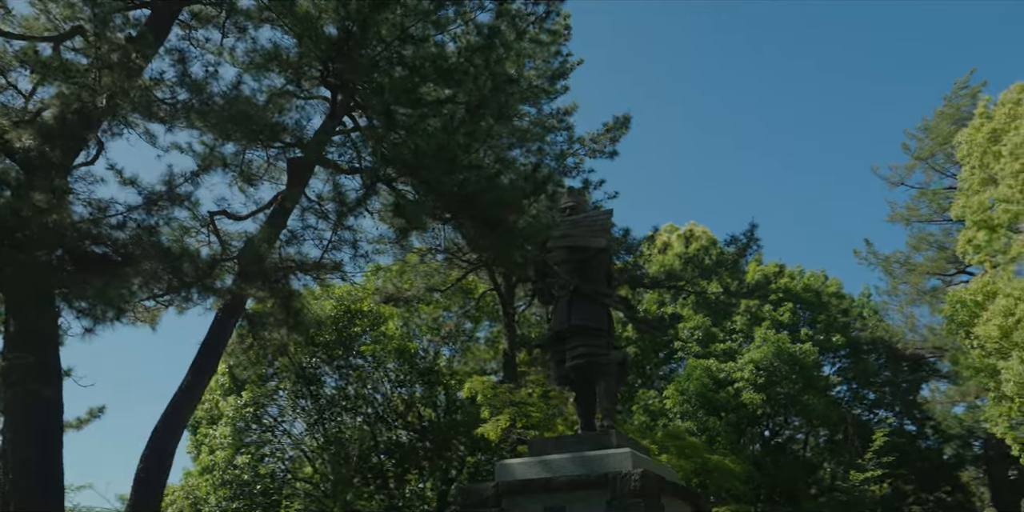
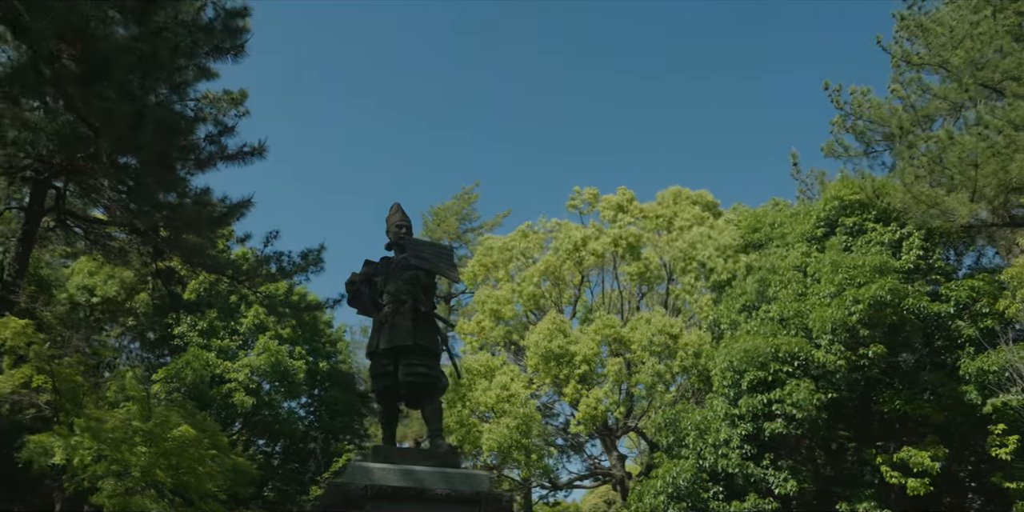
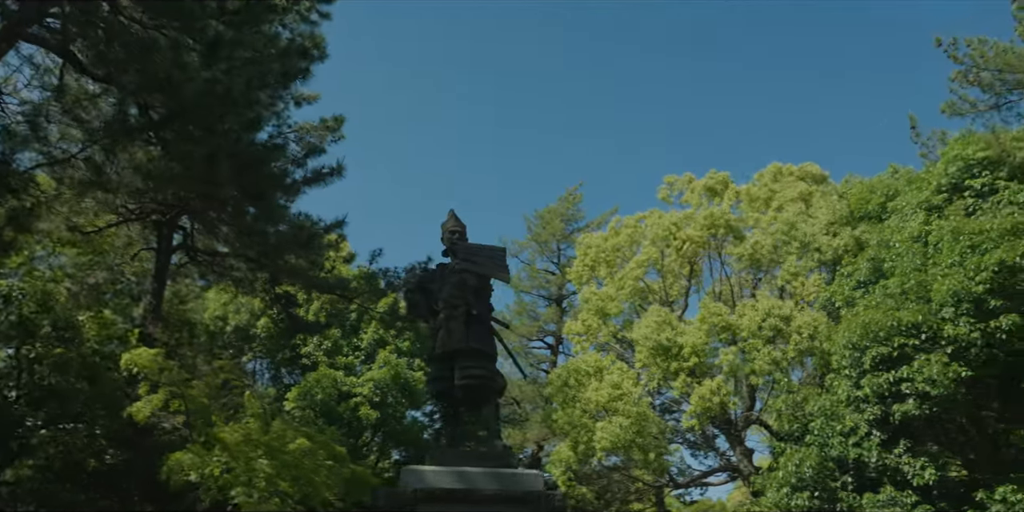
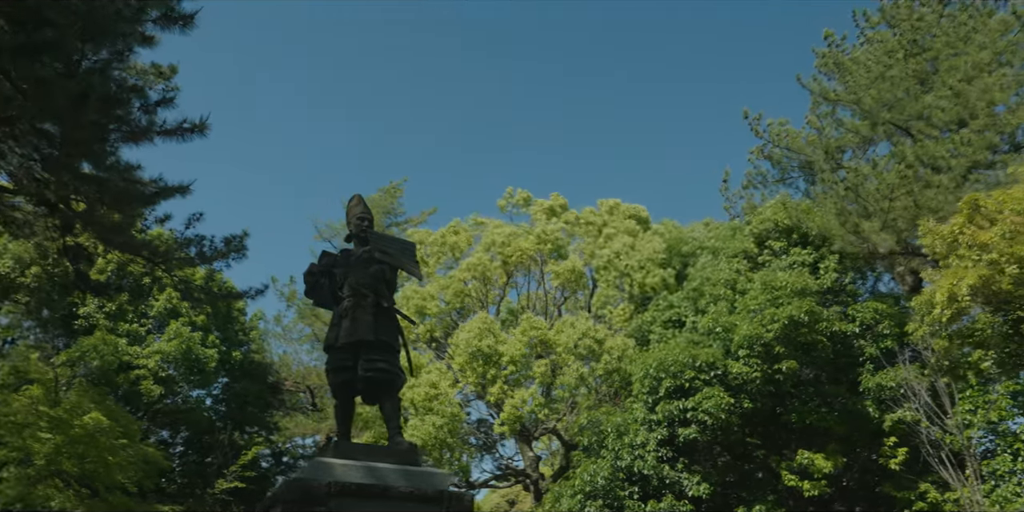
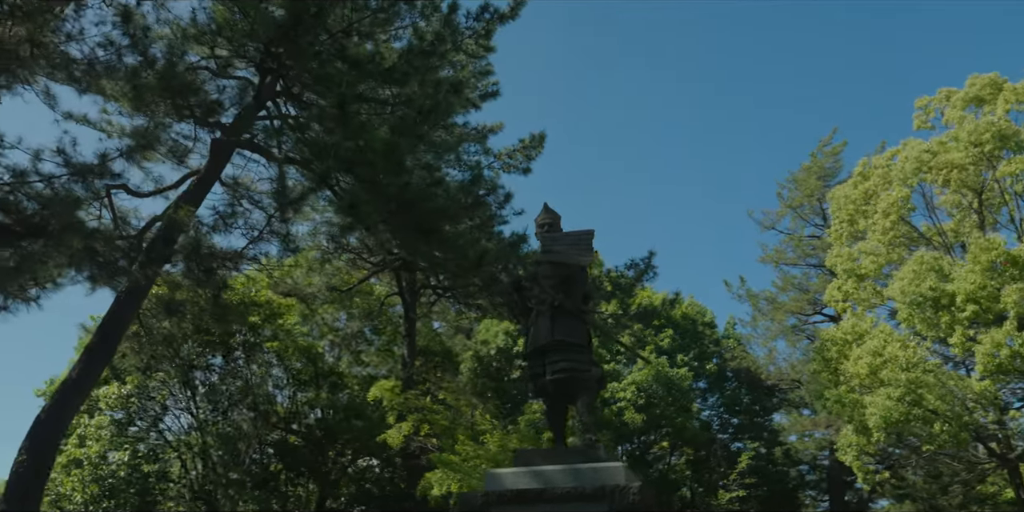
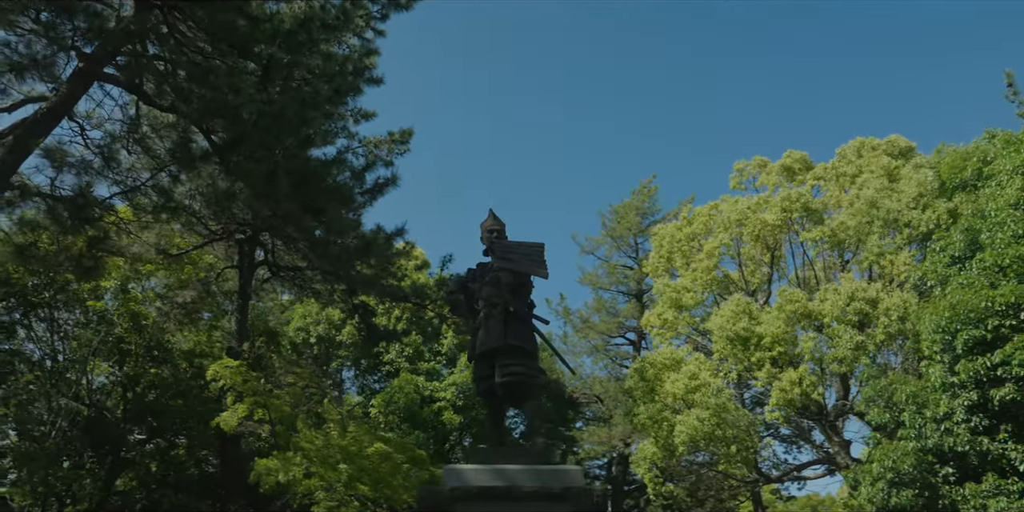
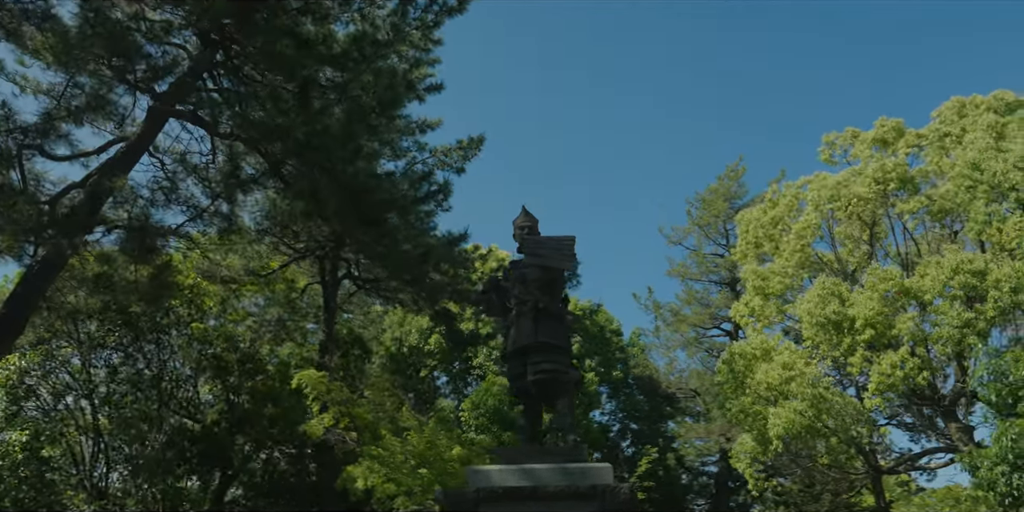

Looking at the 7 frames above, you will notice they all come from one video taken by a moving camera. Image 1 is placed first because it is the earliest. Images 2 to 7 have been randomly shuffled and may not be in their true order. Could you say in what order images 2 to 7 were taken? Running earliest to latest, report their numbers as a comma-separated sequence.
5, 7, 6, 3, 2, 4
